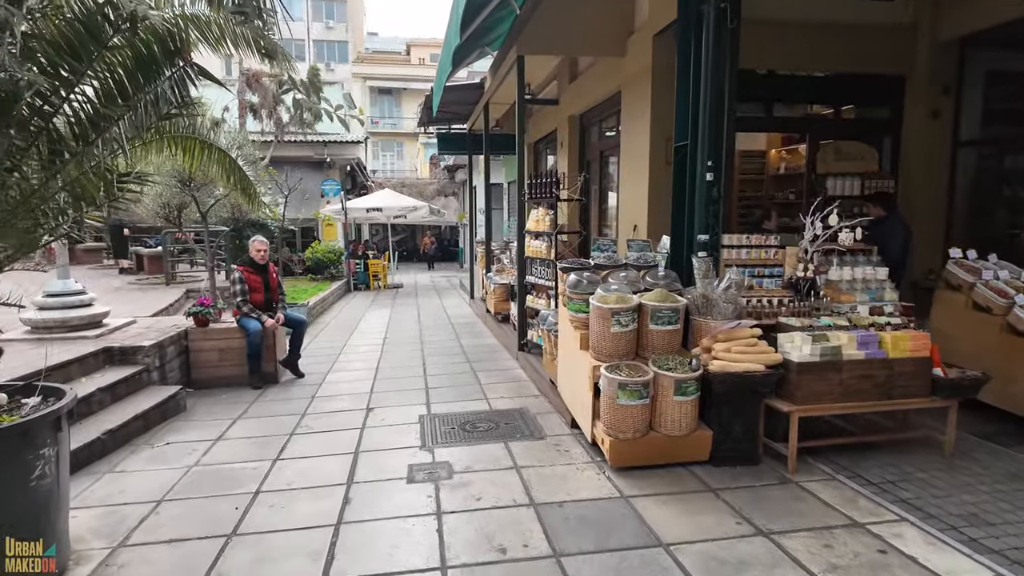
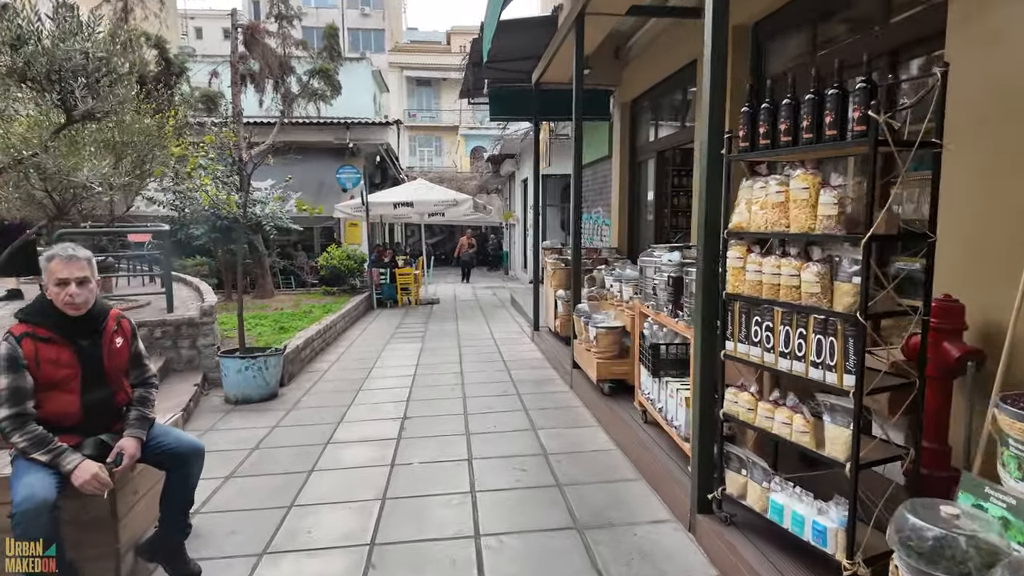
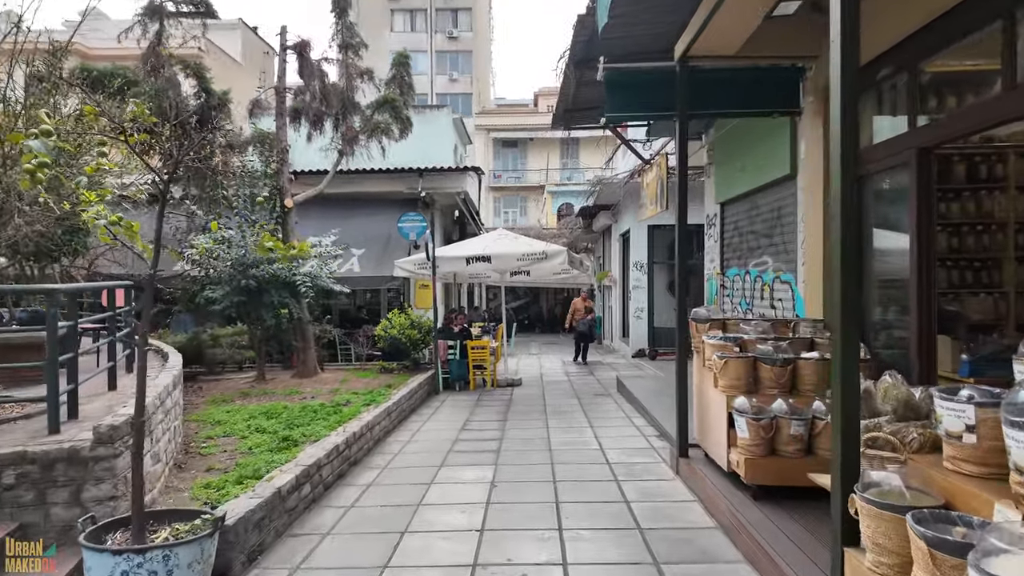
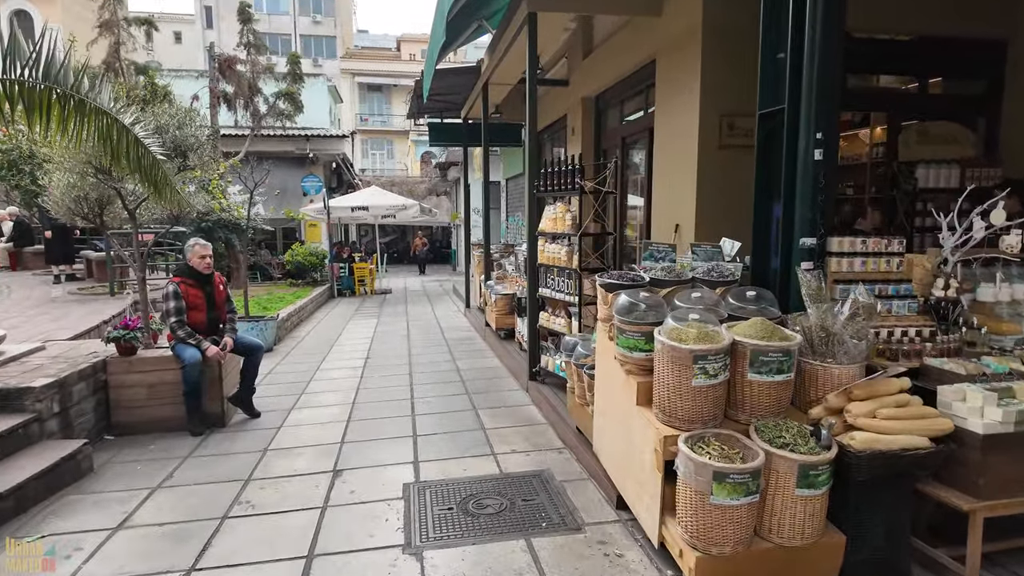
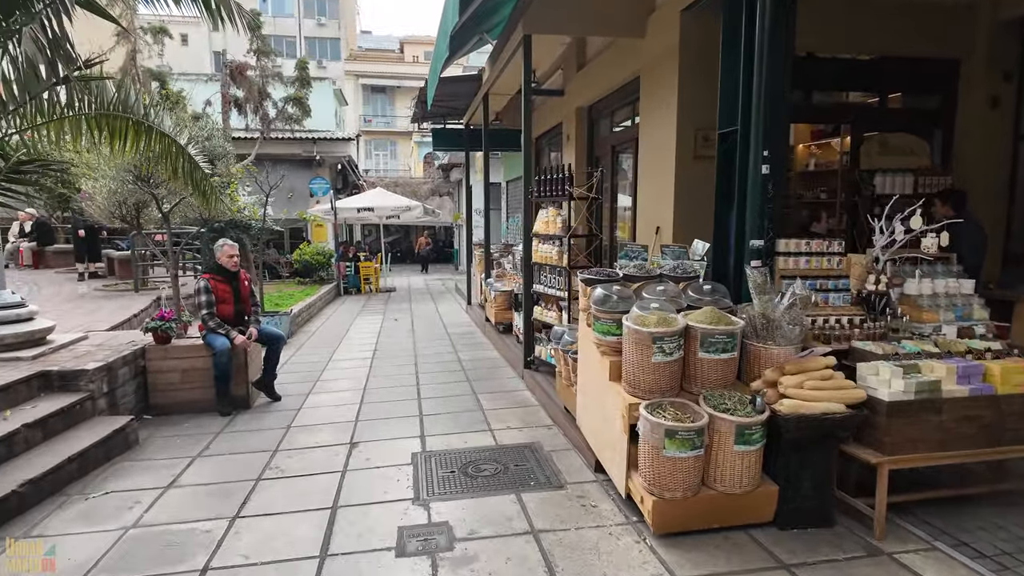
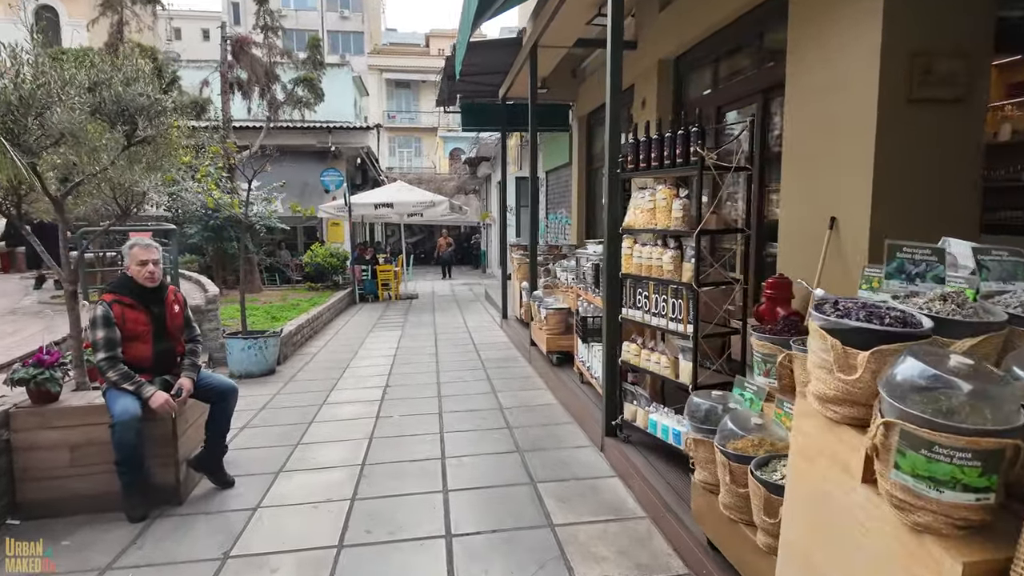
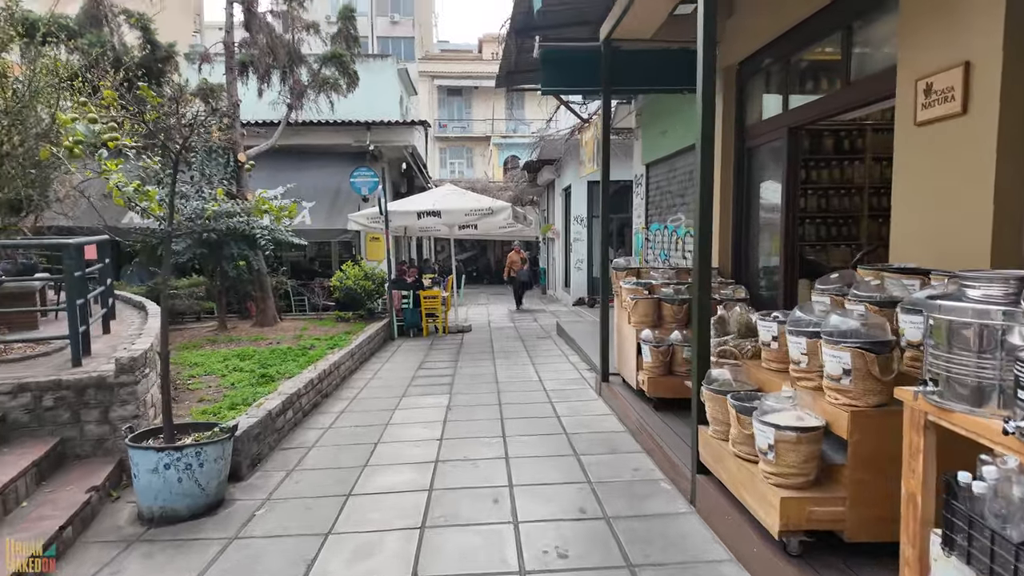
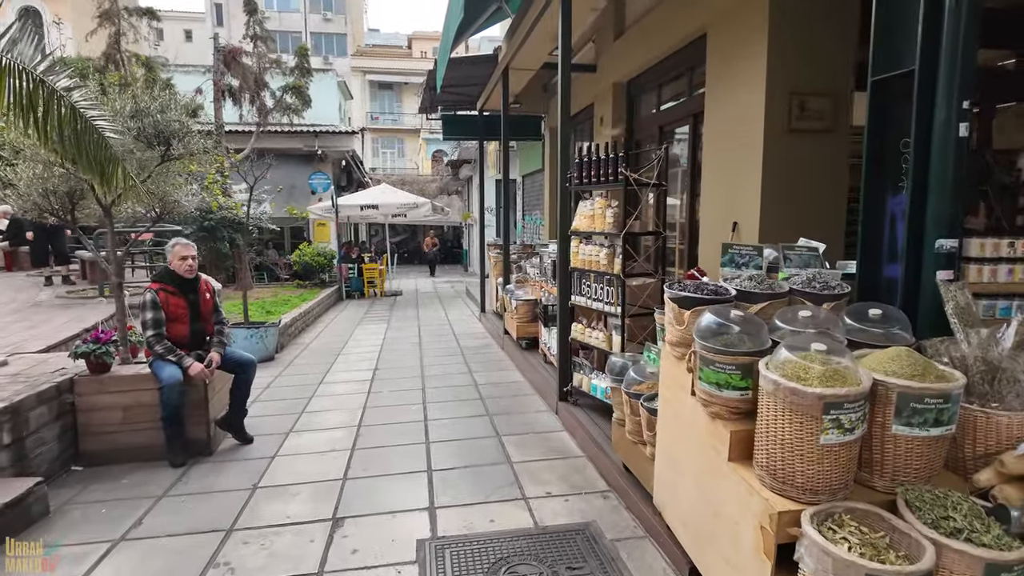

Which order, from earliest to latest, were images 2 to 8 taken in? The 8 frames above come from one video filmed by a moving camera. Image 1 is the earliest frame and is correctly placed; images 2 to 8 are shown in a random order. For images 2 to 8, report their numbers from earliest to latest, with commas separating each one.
5, 4, 8, 6, 2, 7, 3
